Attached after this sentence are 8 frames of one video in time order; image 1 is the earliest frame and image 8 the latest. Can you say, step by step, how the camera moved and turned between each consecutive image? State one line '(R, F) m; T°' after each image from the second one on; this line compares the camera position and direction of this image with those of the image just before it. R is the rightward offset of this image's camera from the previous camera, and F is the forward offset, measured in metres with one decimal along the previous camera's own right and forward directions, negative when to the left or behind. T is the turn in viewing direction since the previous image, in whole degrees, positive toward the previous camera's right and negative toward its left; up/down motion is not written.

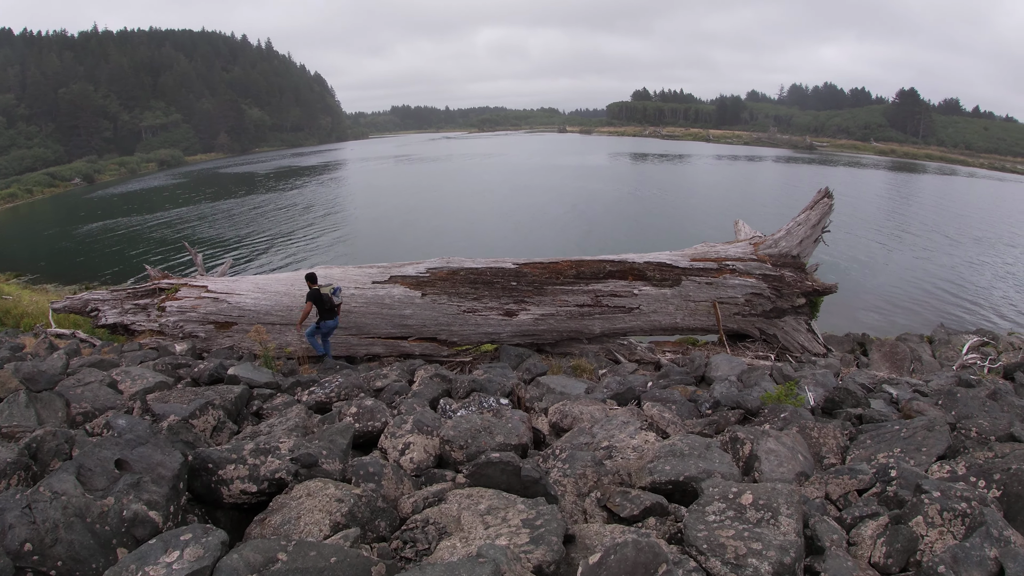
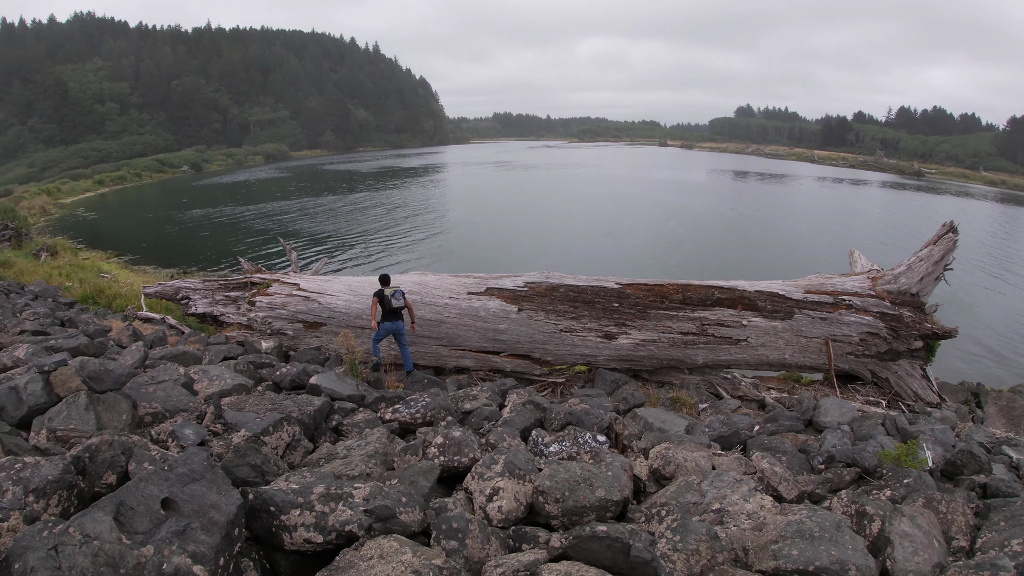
(-0.5, +0.4) m; -6°
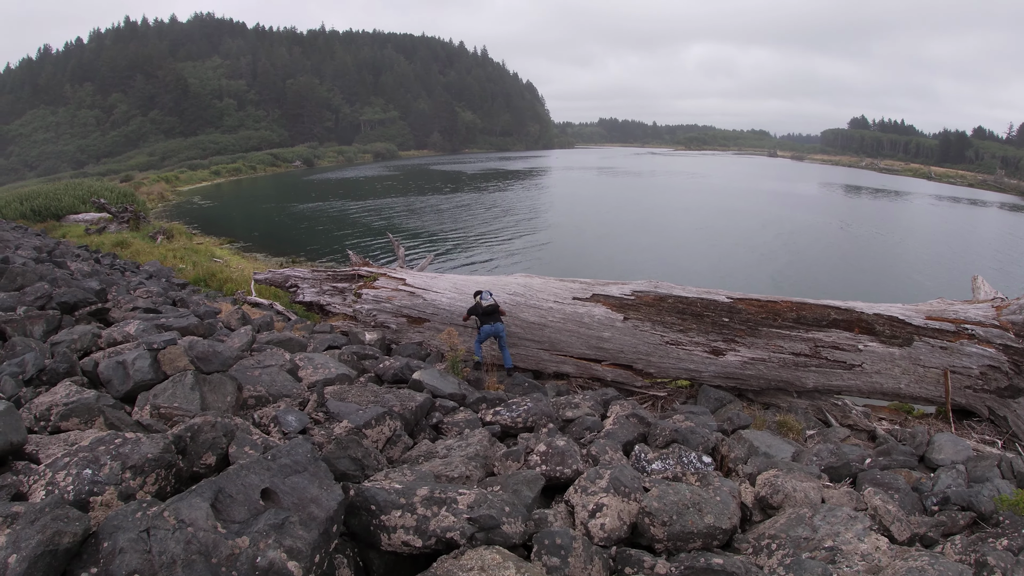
(-0.6, 0.0) m; -6°
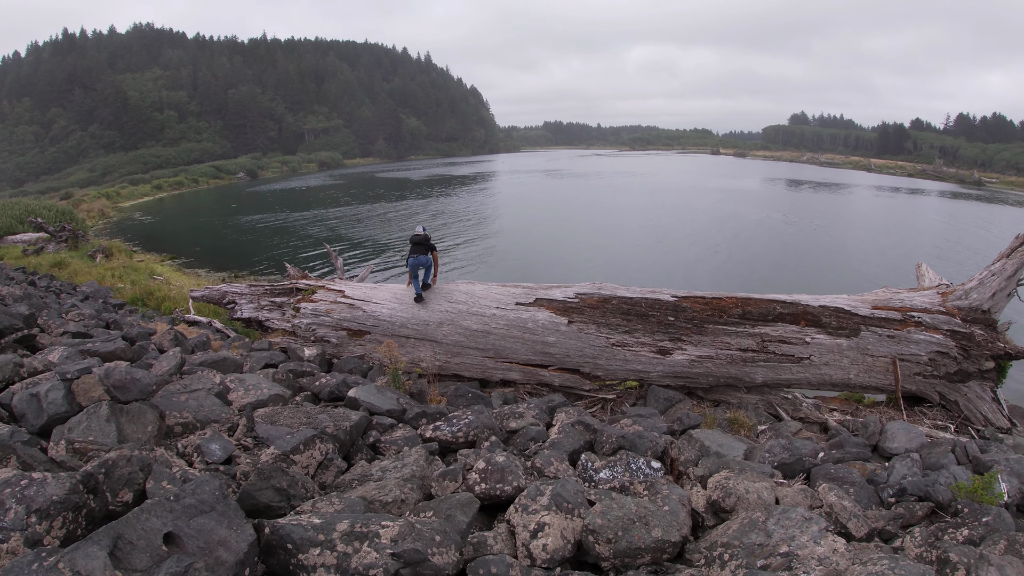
(+0.4, +0.2) m; +2°
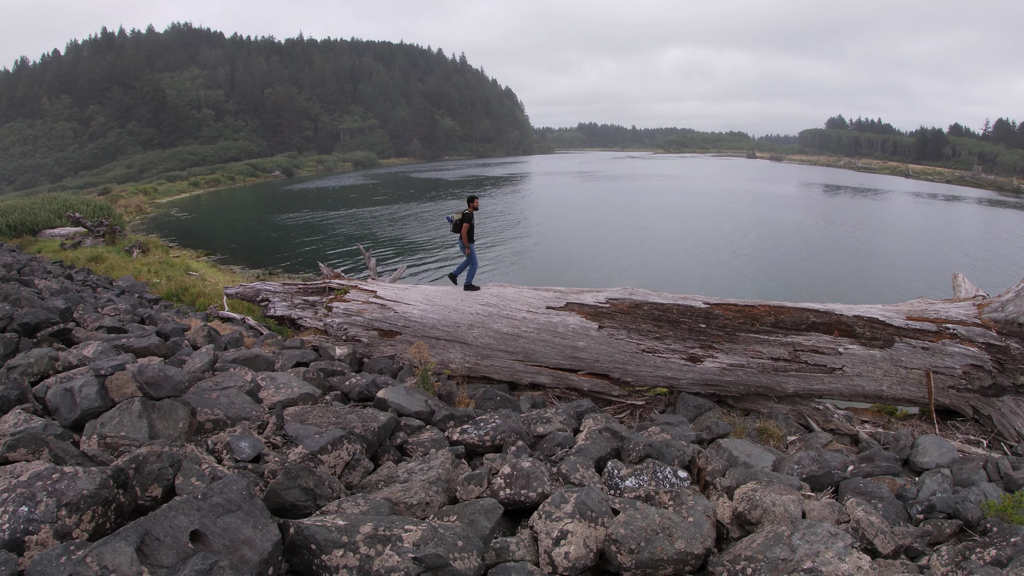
(-0.2, 0.0) m; -2°
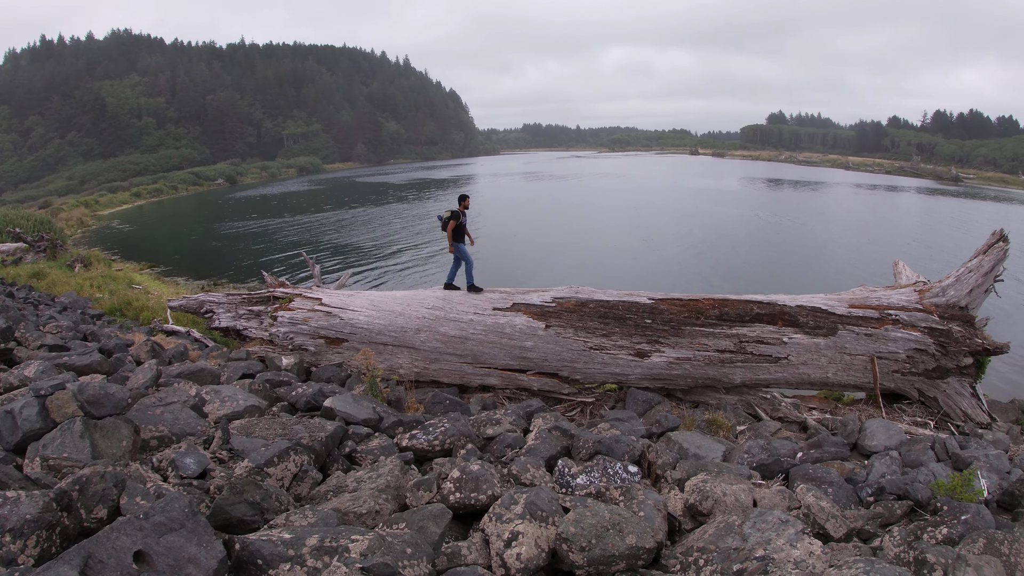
(+0.4, 0.0) m; +3°
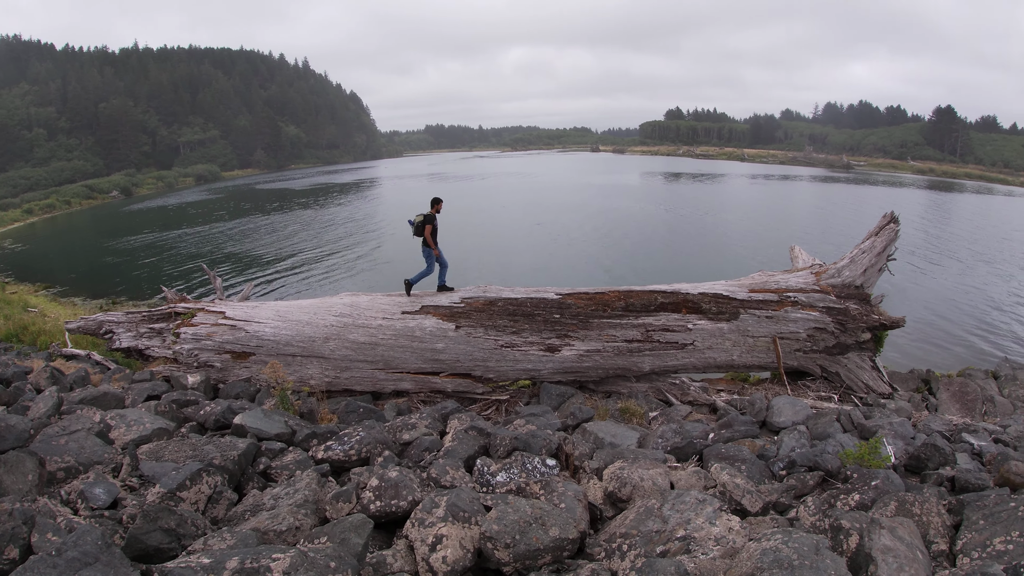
(+0.5, 0.0) m; +5°
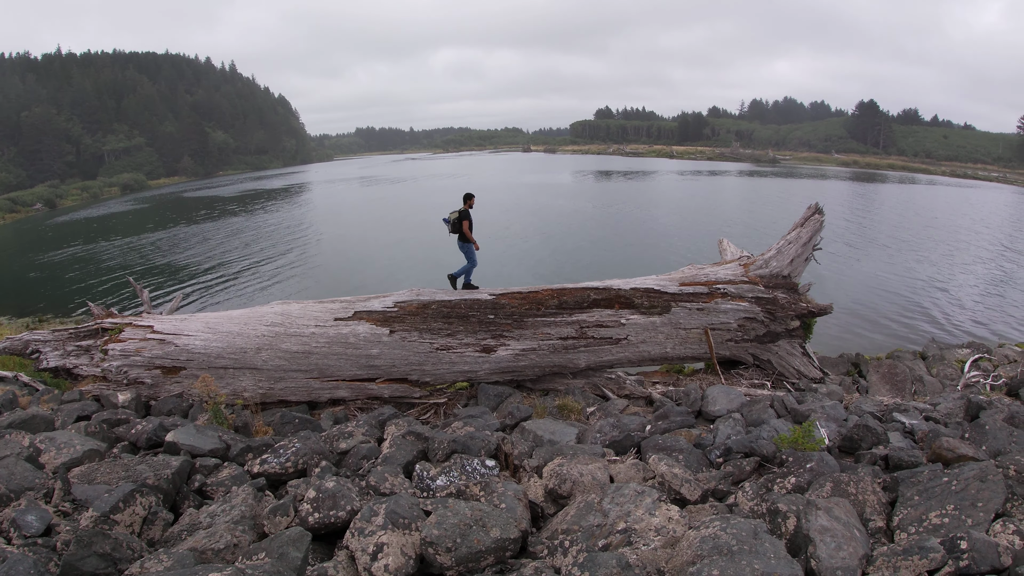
(+0.4, 0.0) m; +3°
